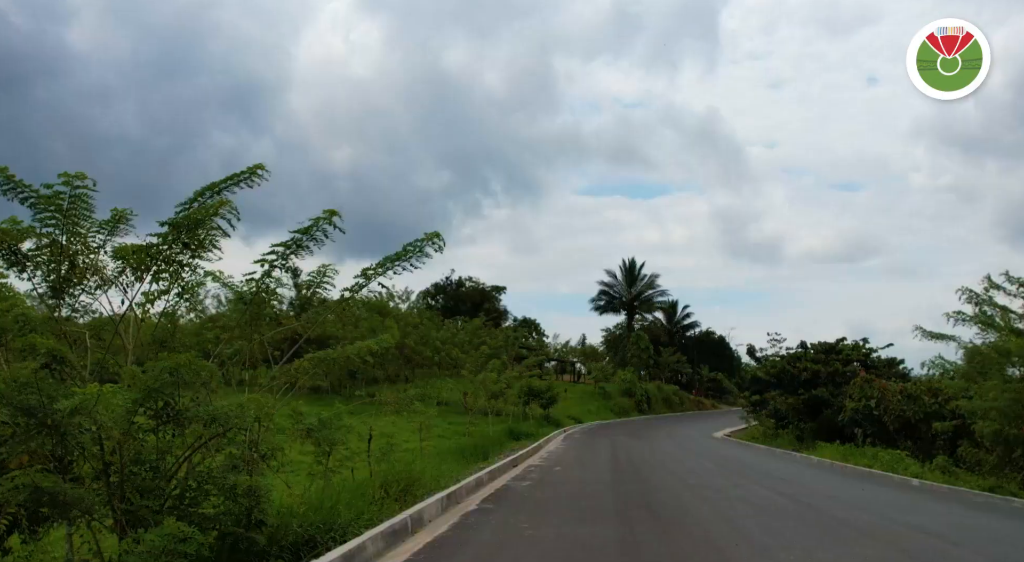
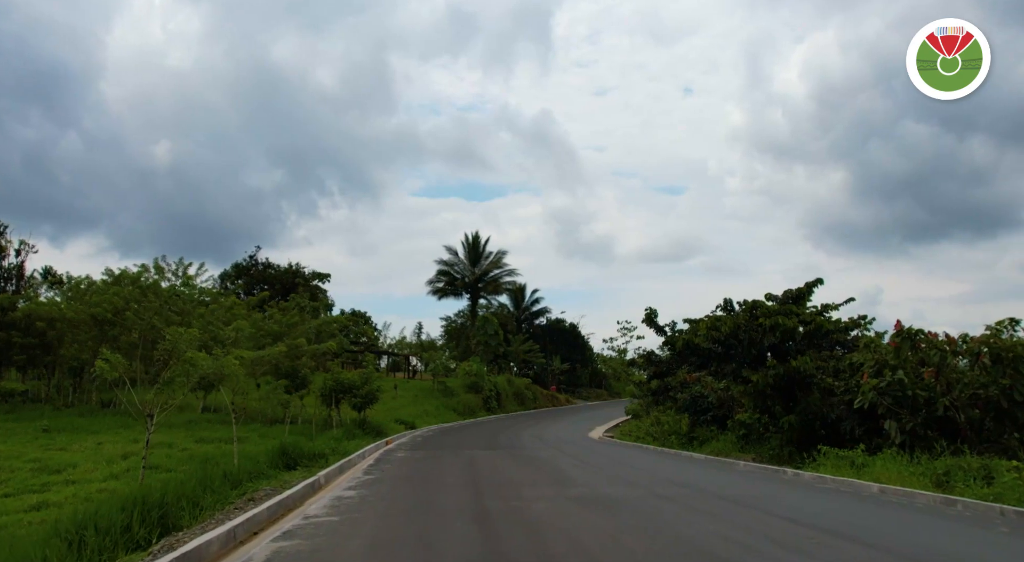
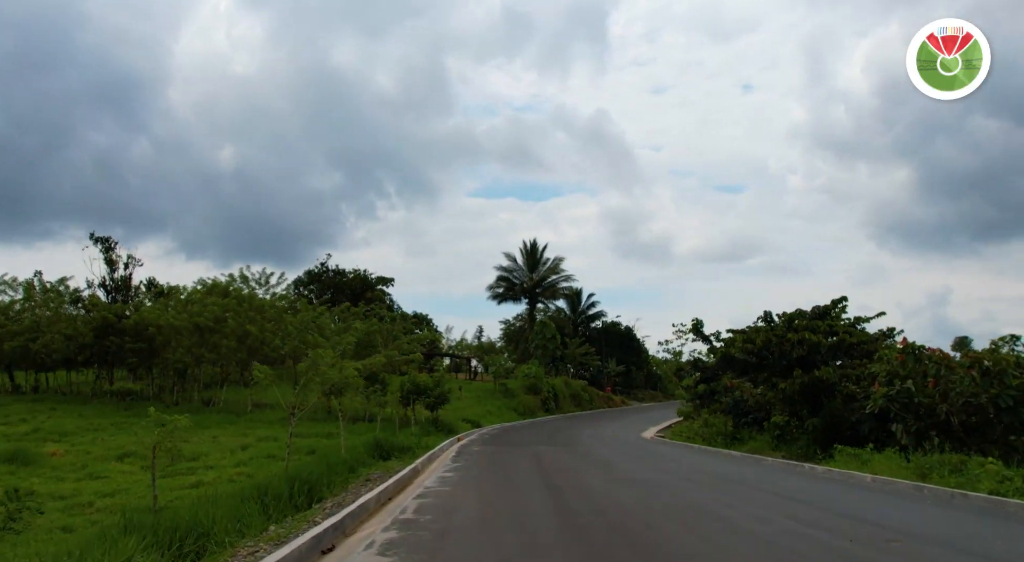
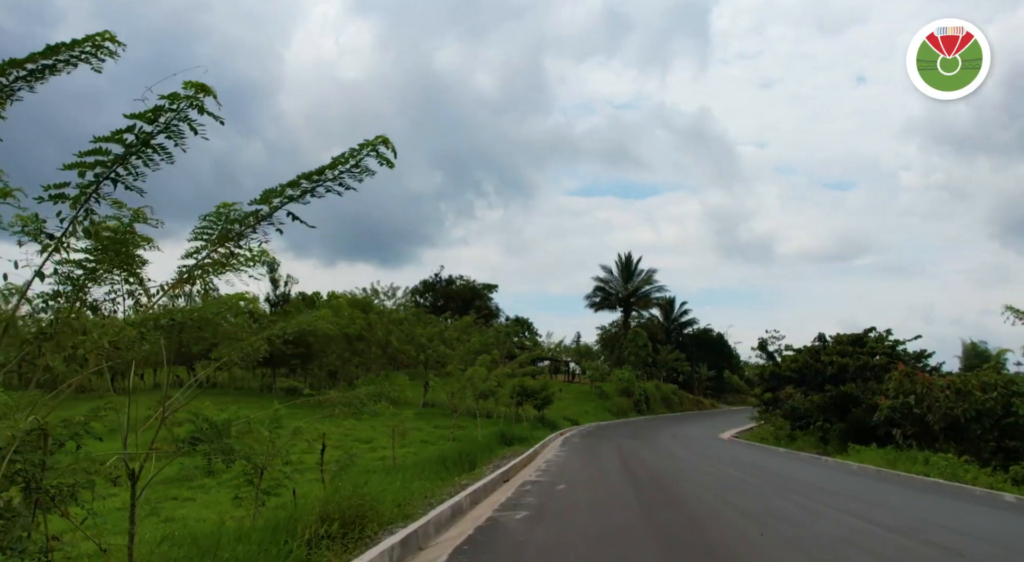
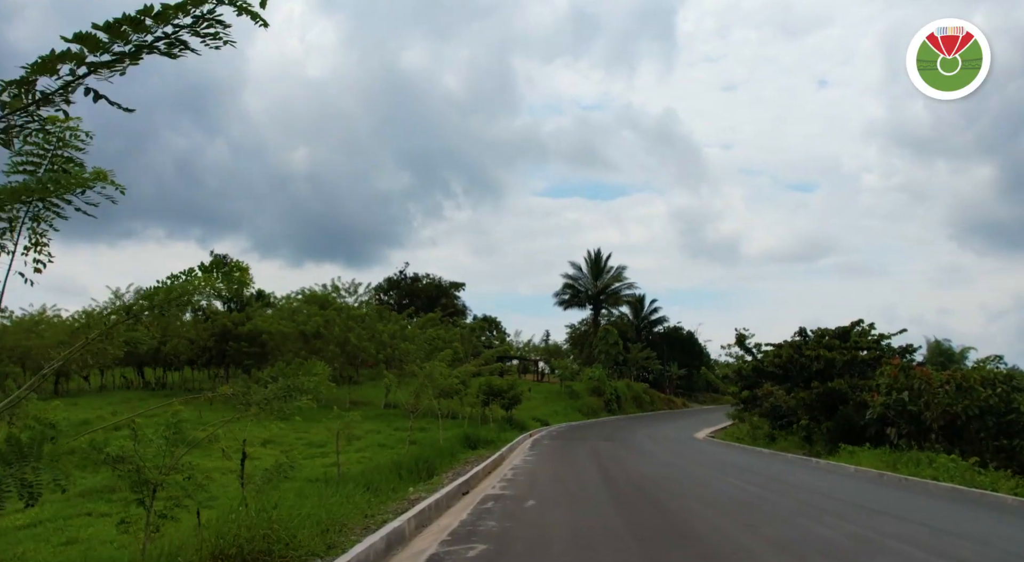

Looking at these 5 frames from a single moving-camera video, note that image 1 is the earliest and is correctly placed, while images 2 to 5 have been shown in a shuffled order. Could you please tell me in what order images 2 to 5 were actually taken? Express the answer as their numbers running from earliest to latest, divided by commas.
4, 5, 3, 2
